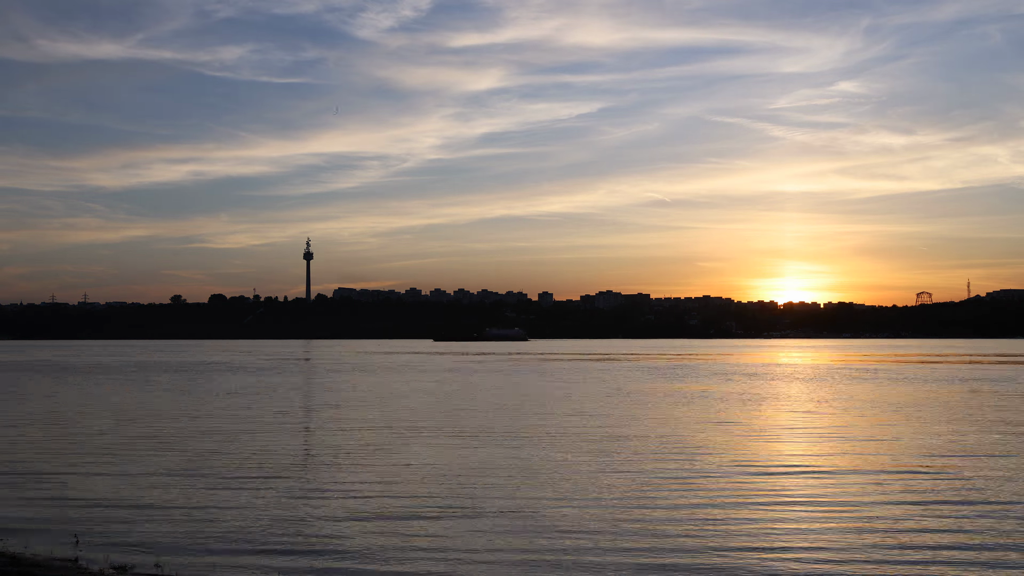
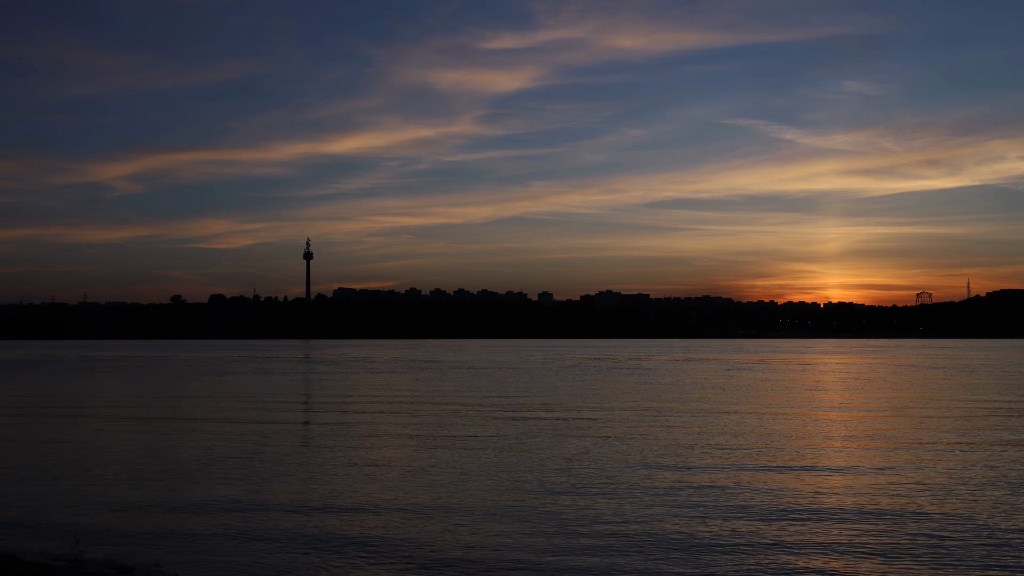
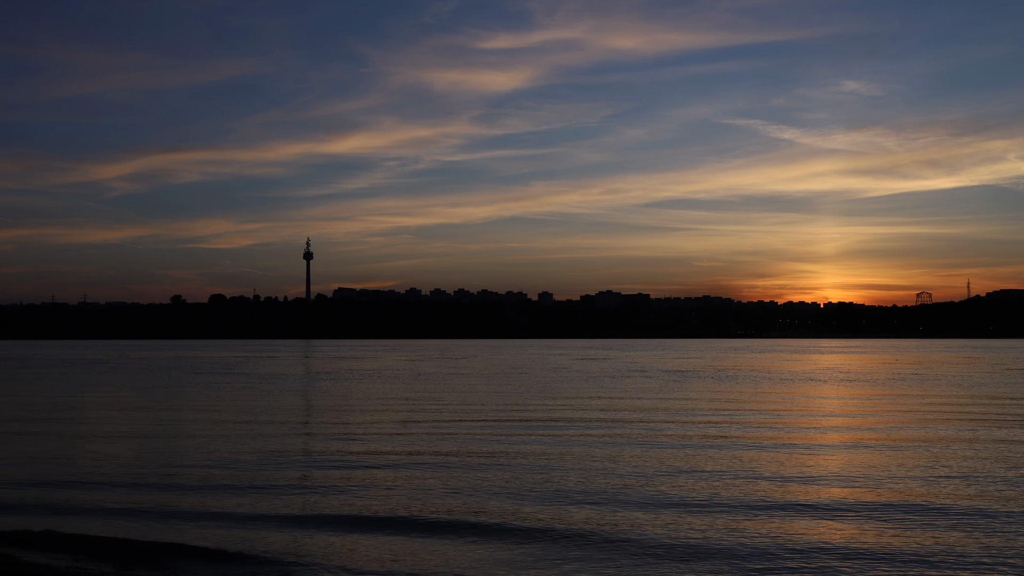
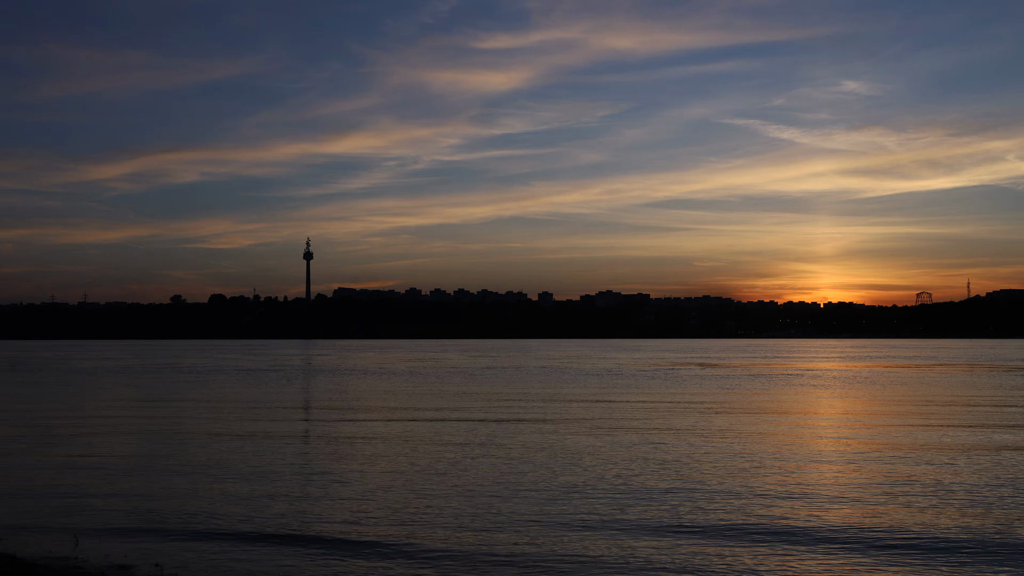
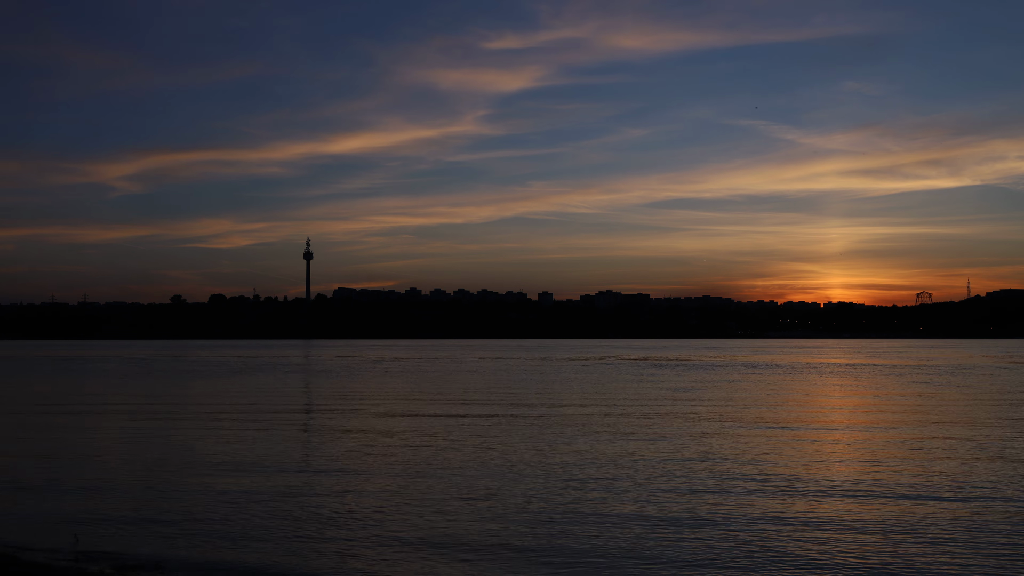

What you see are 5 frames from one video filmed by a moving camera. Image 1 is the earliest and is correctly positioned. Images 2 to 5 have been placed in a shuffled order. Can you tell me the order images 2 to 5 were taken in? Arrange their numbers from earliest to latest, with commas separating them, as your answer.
4, 3, 2, 5
